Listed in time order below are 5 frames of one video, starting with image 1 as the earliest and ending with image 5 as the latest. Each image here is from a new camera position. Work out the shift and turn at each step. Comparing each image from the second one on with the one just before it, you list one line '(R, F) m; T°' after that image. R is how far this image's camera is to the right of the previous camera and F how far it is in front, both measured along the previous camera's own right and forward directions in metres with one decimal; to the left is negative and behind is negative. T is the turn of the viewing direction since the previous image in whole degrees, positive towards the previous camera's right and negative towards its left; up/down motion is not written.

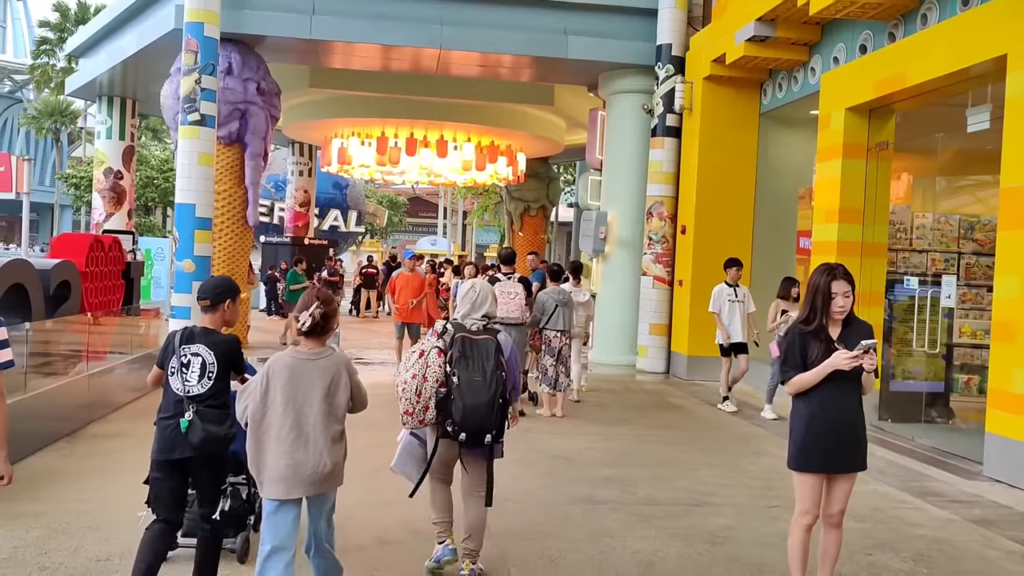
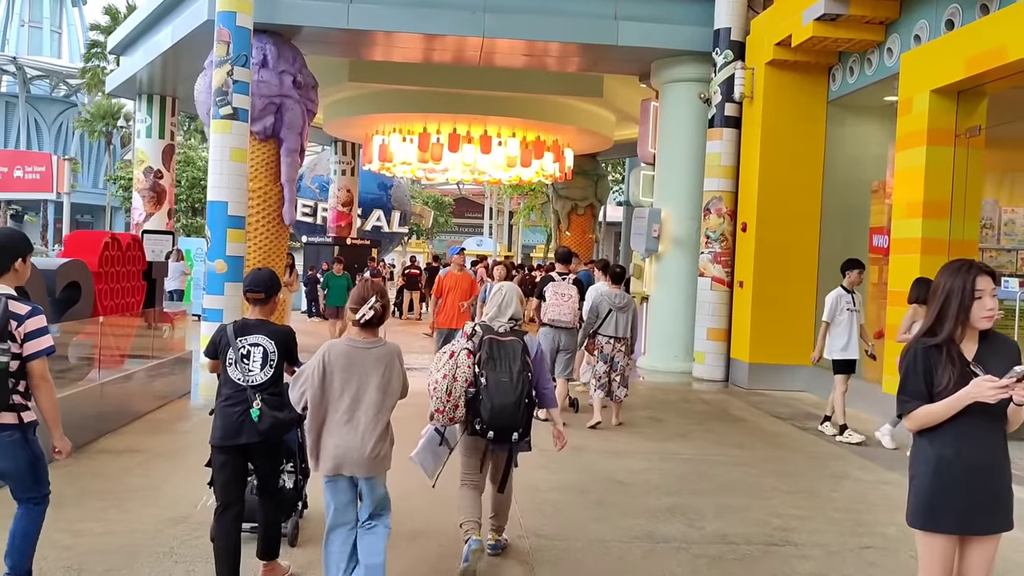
(0.0, +0.6) m; -3°
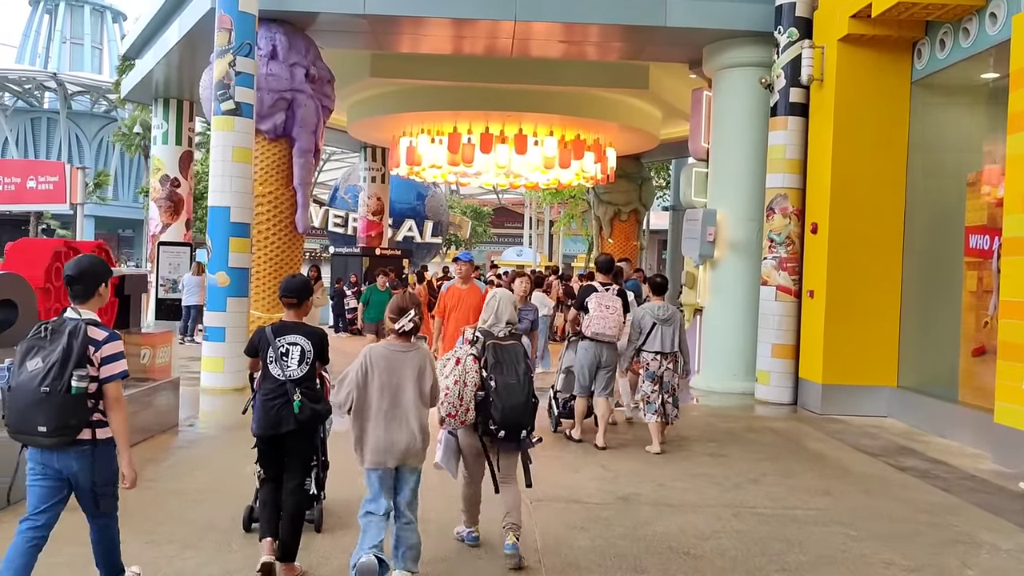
(+0.1, +1.2) m; -3°
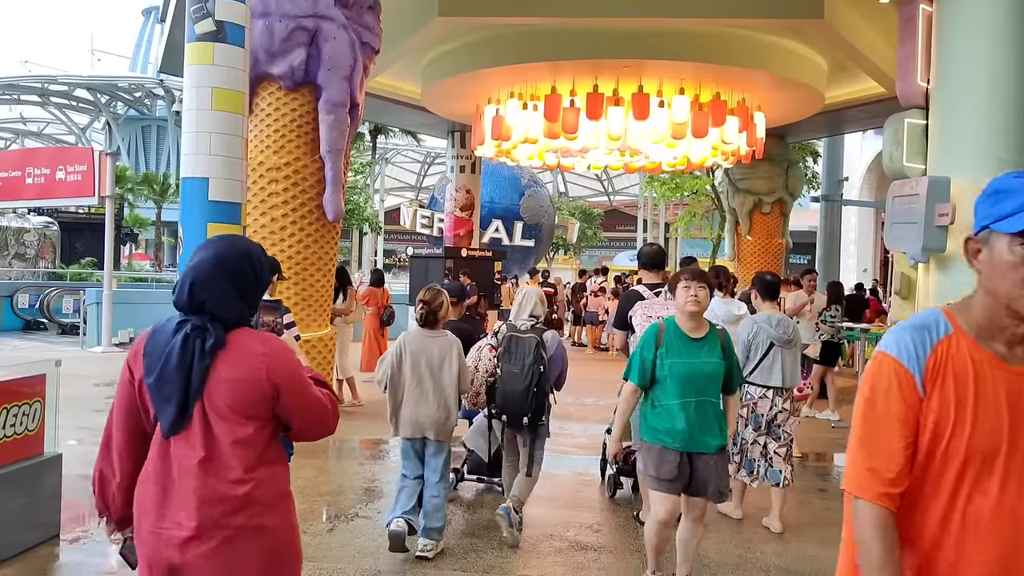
(-0.1, +3.1) m; -7°
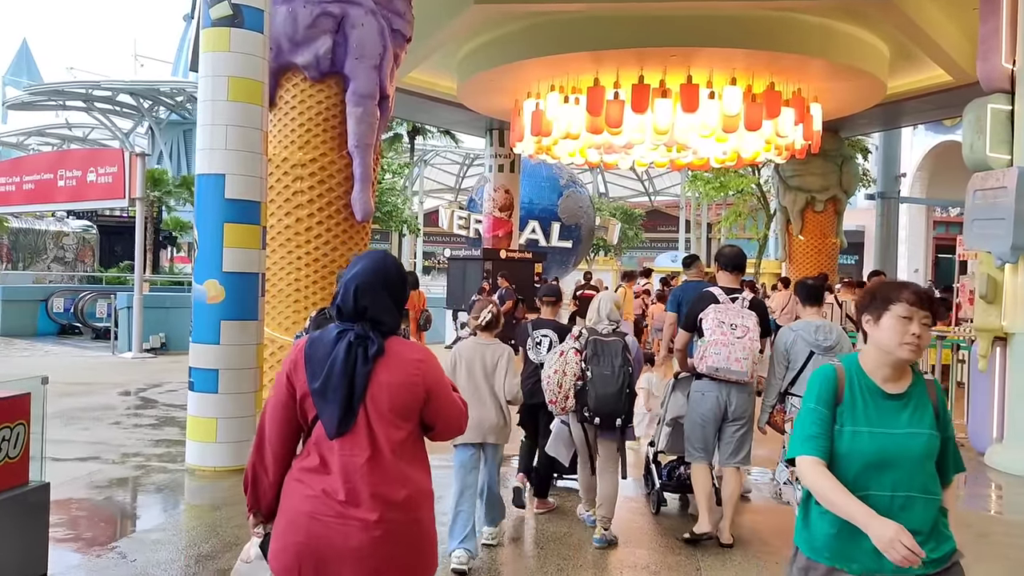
(0.0, +0.5) m; -3°
